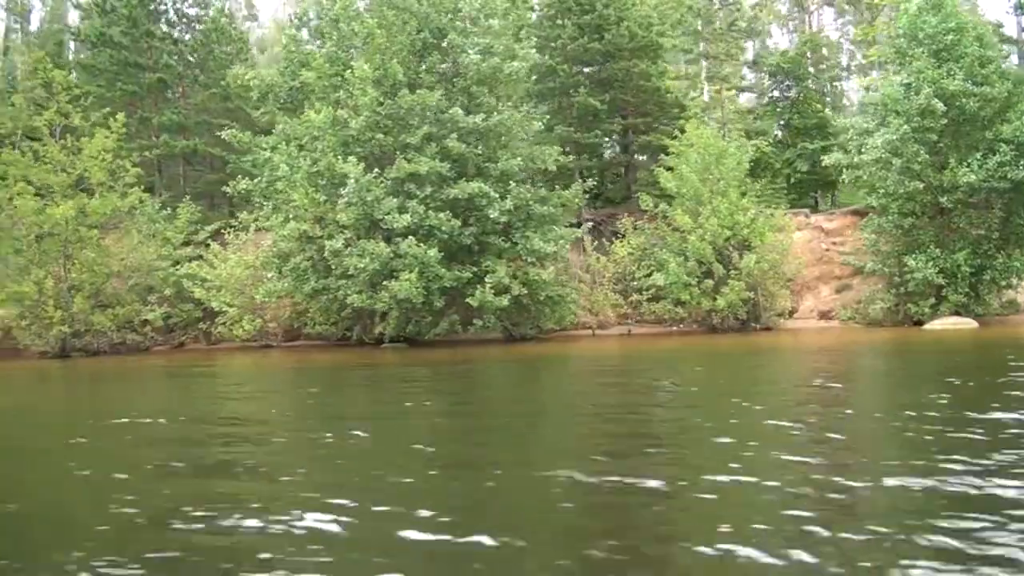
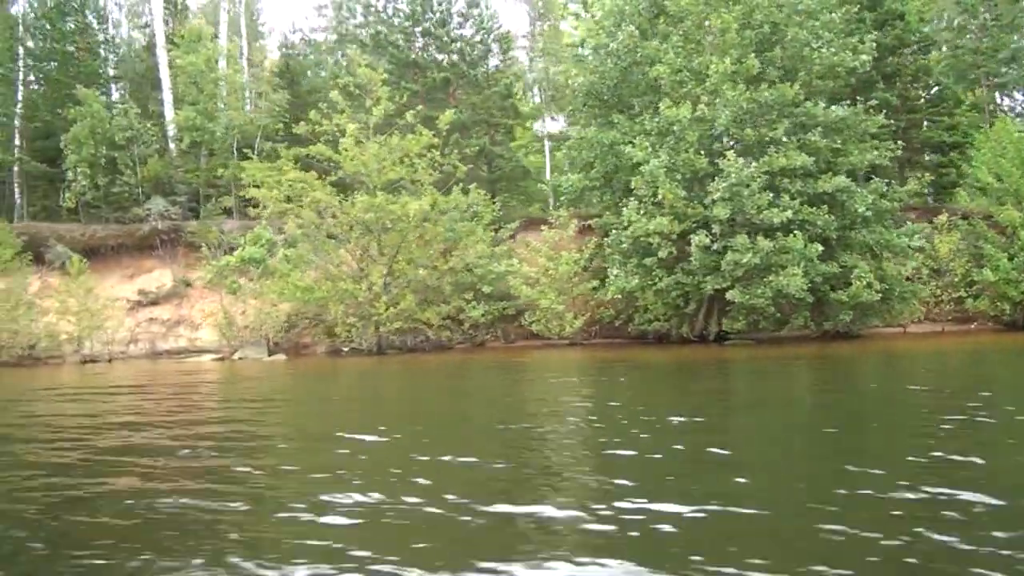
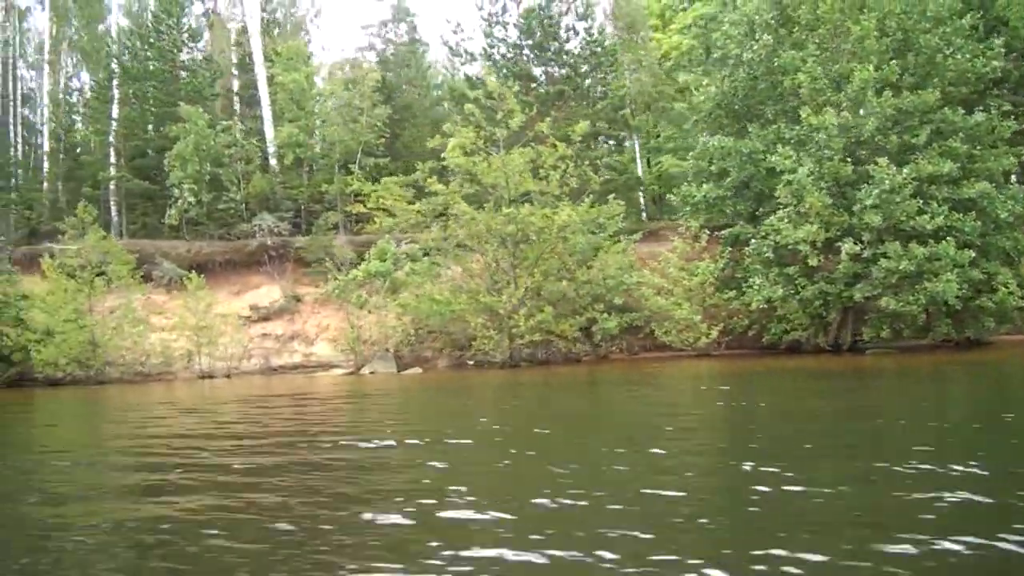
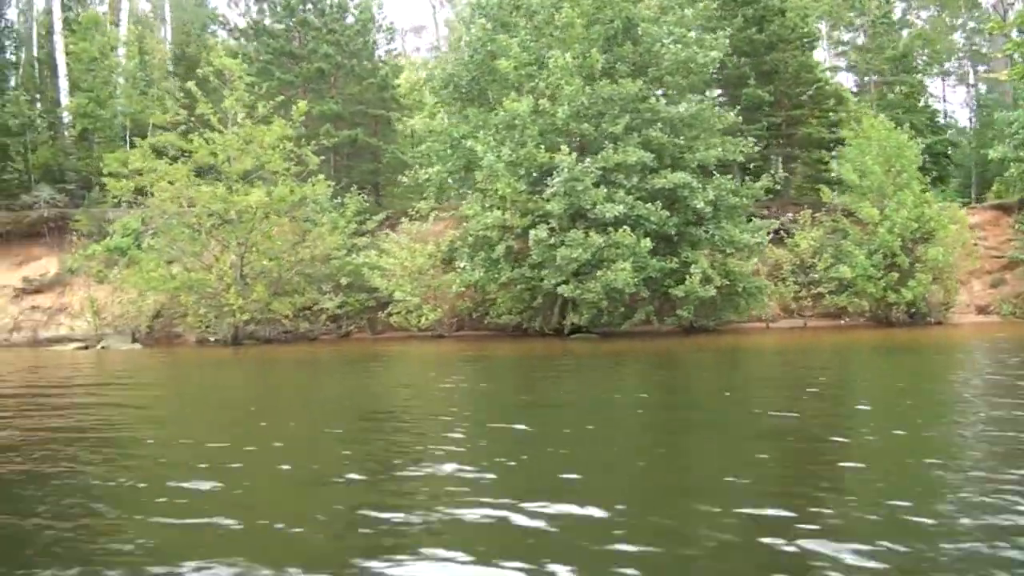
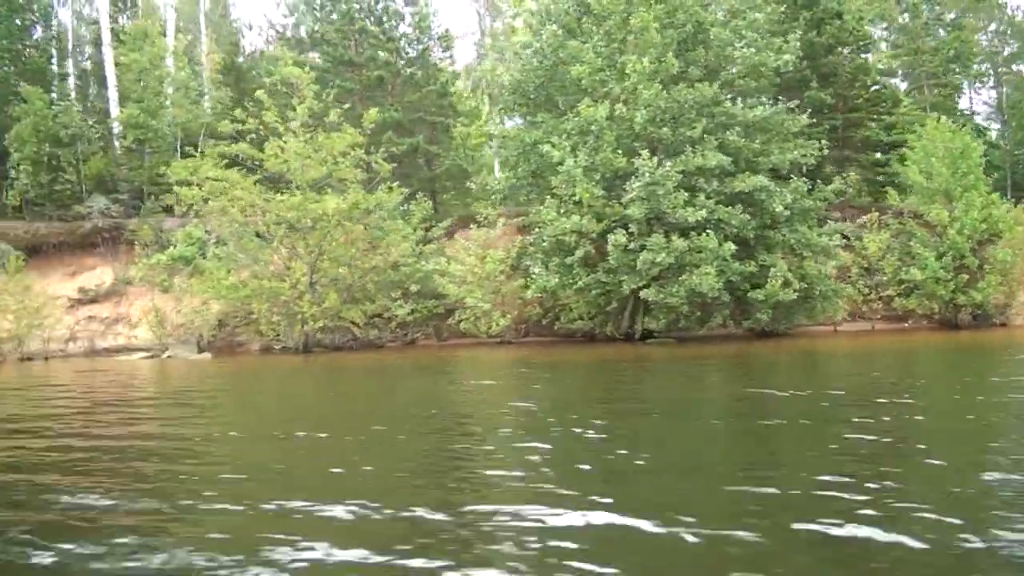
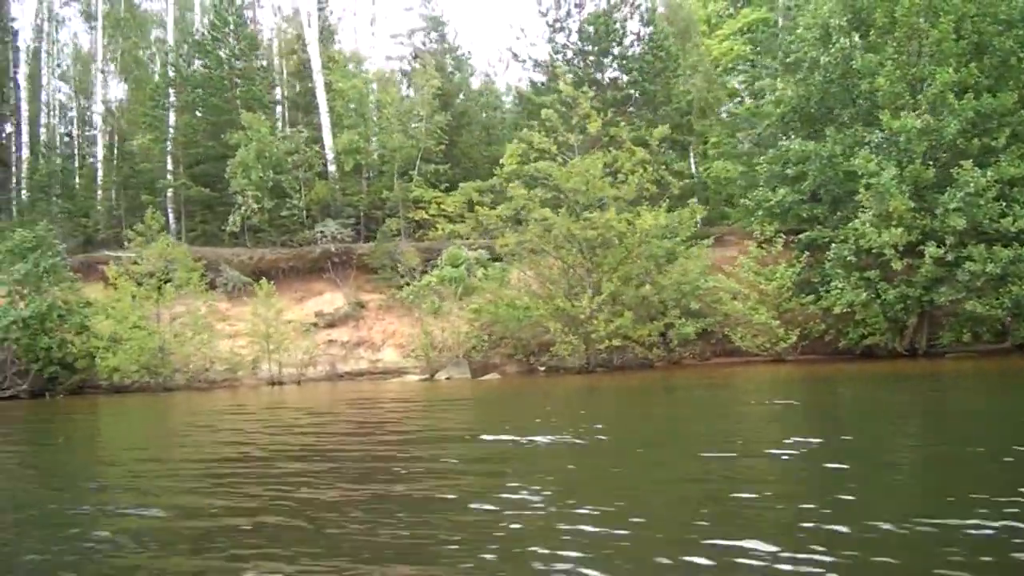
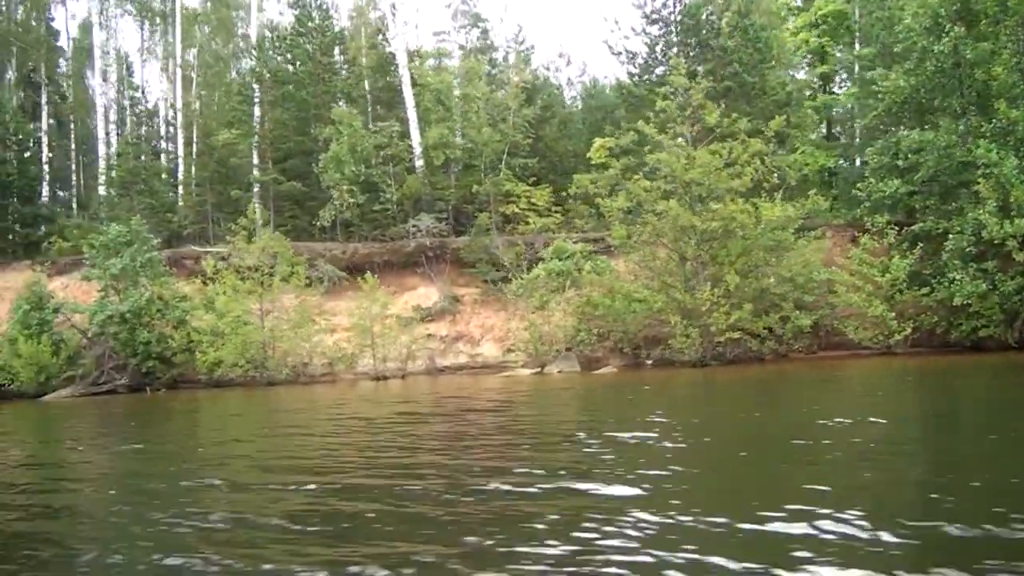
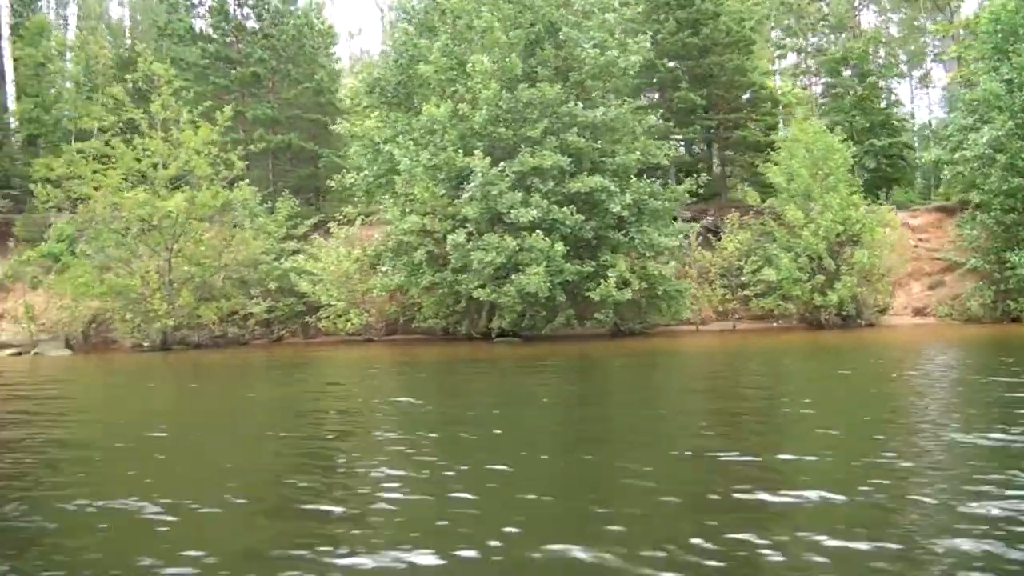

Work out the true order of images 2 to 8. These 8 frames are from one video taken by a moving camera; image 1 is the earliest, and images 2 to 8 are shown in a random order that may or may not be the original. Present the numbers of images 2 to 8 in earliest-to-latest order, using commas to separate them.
8, 4, 5, 2, 3, 6, 7
